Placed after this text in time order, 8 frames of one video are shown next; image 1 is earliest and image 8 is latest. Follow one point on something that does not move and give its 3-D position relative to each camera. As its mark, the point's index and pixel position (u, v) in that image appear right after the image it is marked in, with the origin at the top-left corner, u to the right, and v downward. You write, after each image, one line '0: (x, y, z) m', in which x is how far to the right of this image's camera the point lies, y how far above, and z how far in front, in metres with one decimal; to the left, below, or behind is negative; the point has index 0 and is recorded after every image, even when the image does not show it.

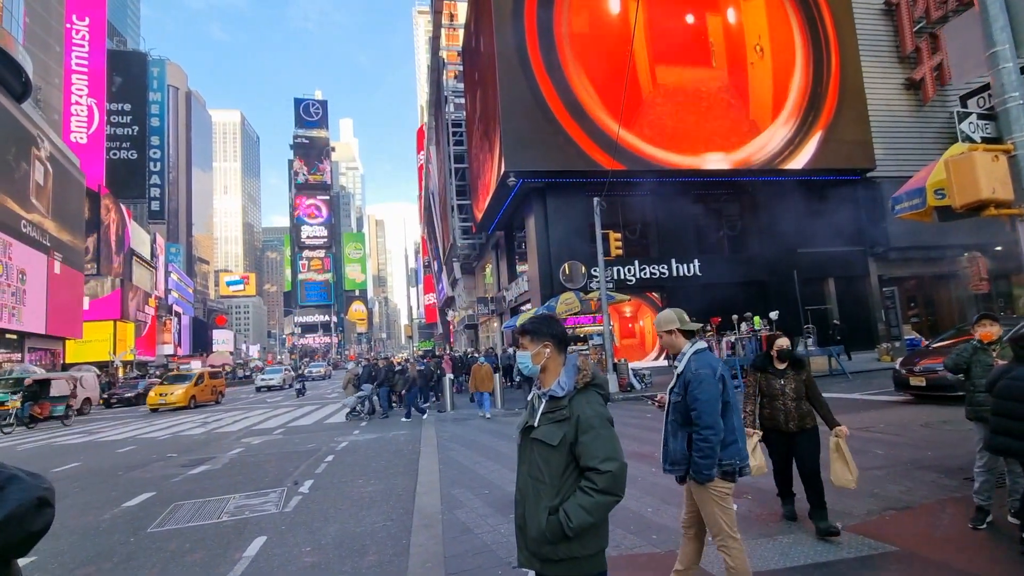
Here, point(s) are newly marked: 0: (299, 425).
0: (-8.2, -5.3, +19.5) m
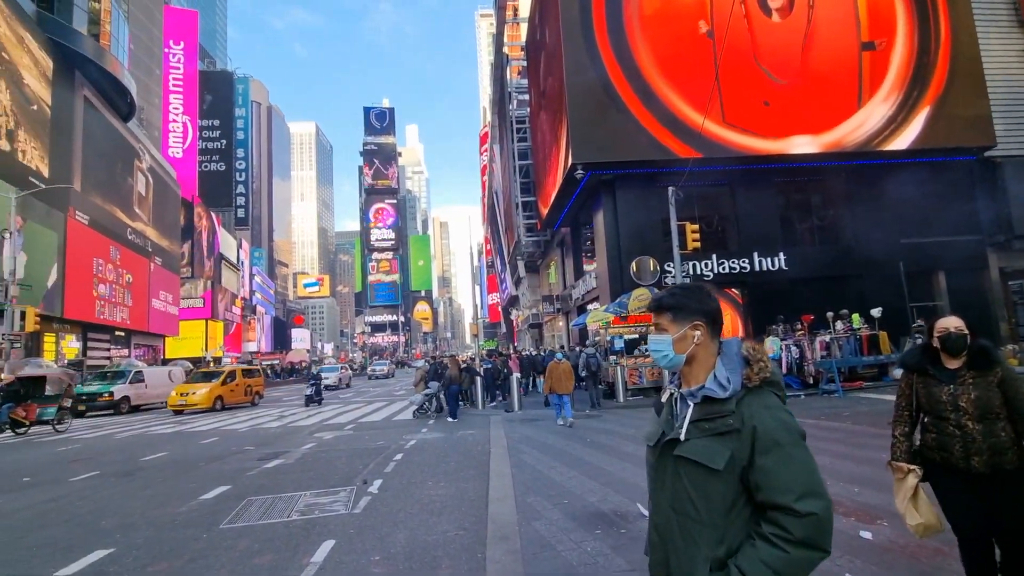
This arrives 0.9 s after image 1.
0: (-5.6, -5.2, +19.6) m
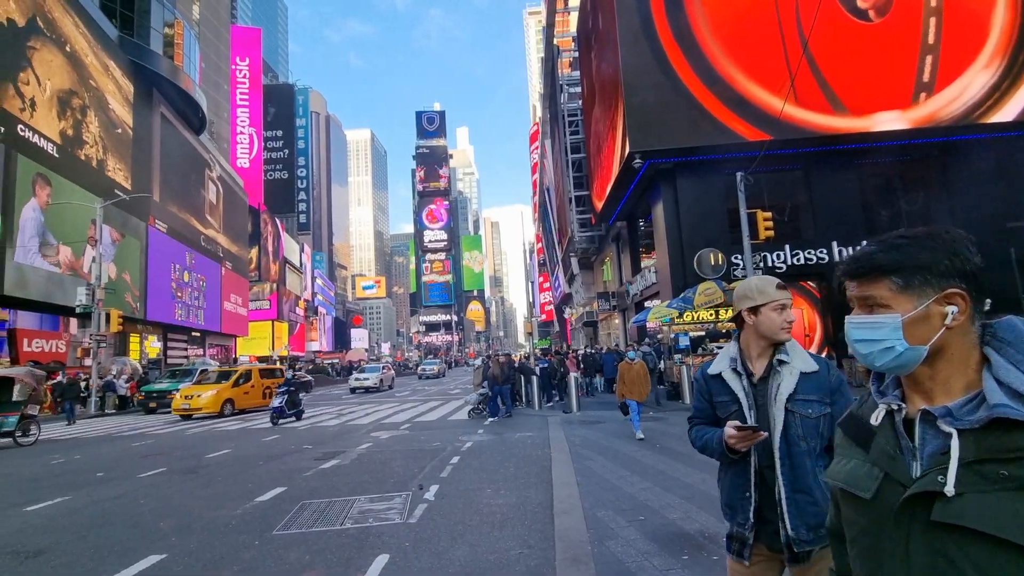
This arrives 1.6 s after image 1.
0: (-3.4, -5.1, +19.3) m
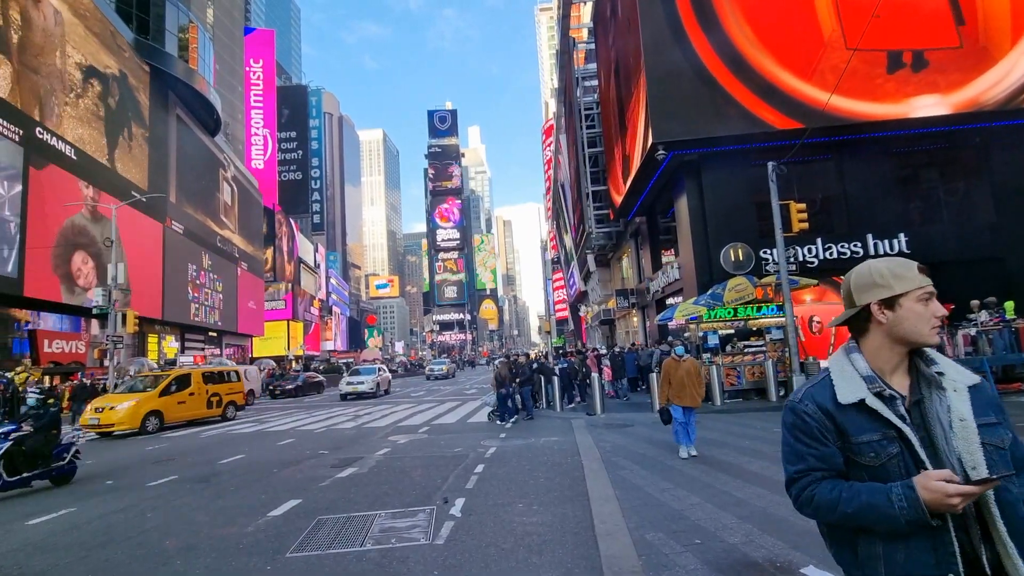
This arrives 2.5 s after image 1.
0: (-2.6, -5.0, +18.7) m
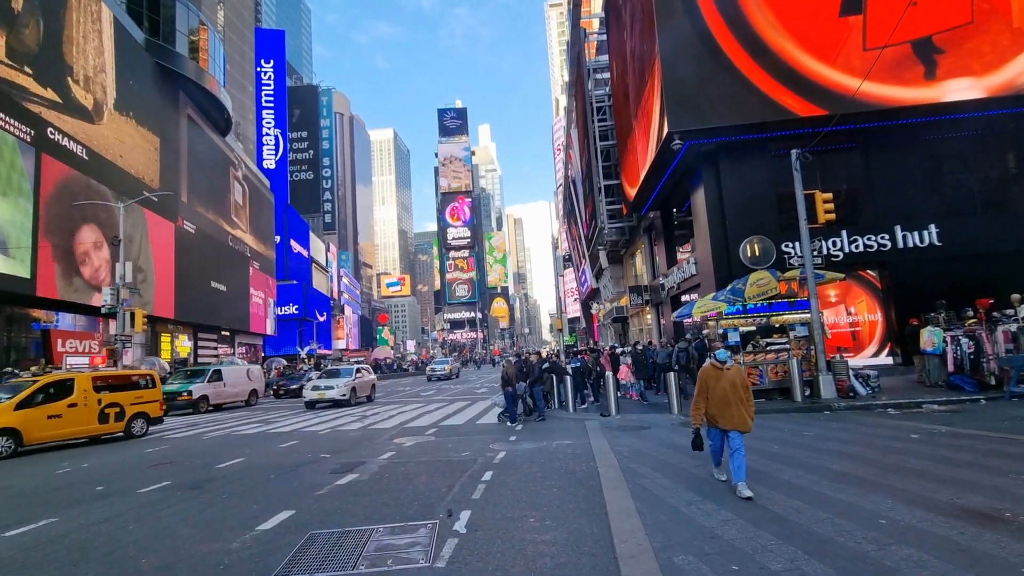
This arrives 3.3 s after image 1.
0: (-2.2, -4.9, +18.0) m
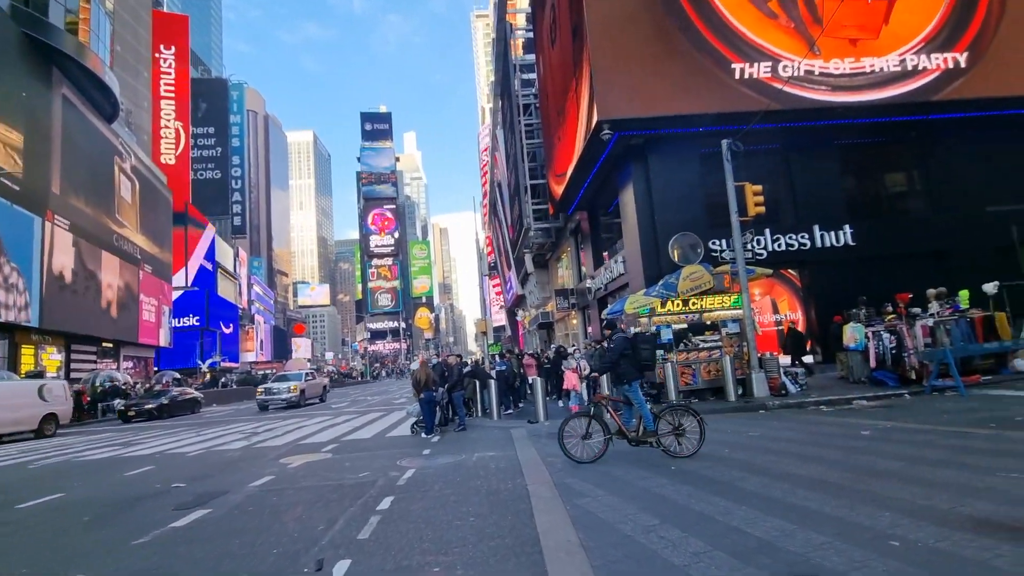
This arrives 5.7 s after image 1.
0: (-4.8, -4.6, +15.4) m
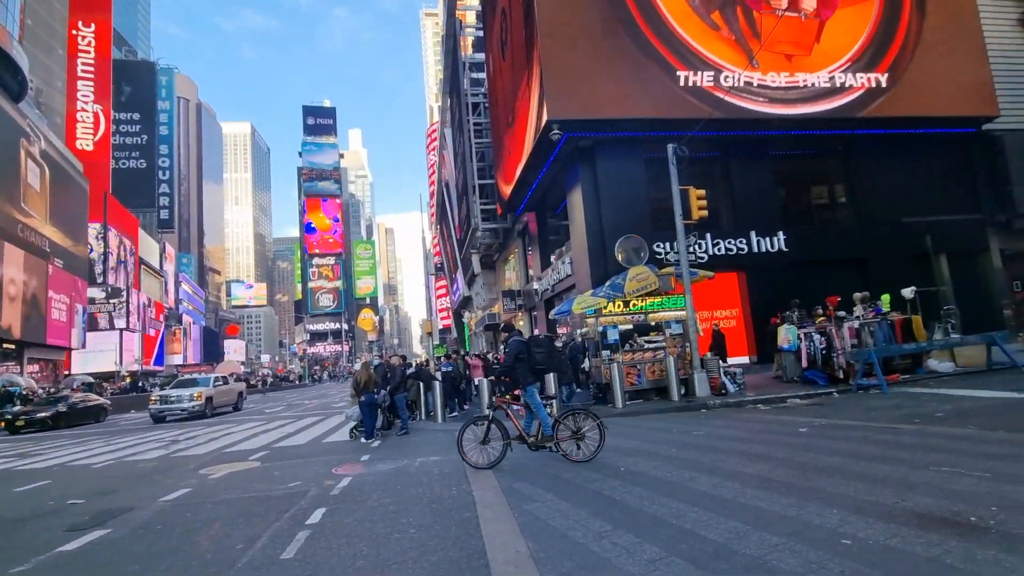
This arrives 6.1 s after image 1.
0: (-6.4, -4.5, +14.4) m
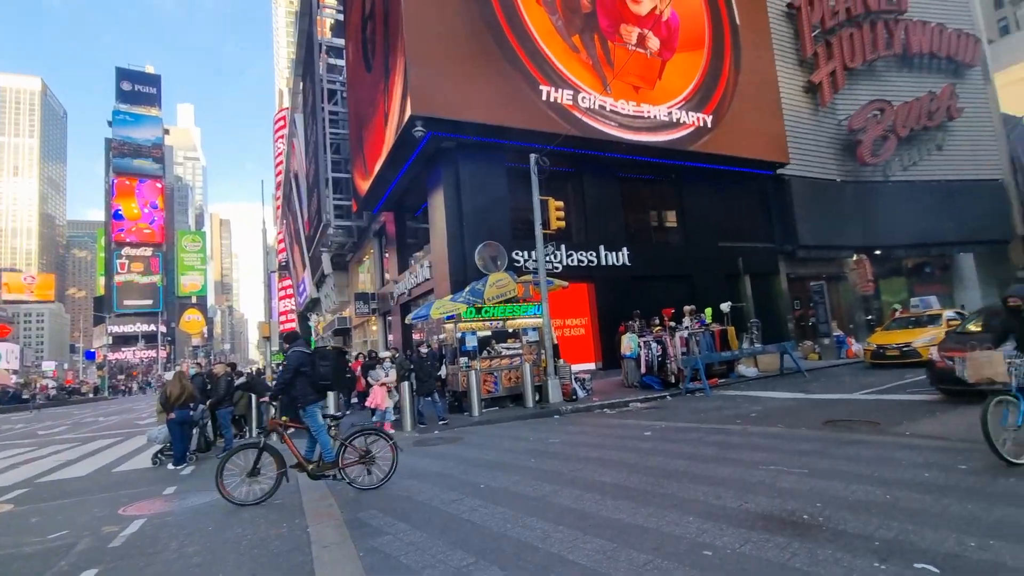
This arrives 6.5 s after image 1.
0: (-10.1, -4.3, +11.3) m
